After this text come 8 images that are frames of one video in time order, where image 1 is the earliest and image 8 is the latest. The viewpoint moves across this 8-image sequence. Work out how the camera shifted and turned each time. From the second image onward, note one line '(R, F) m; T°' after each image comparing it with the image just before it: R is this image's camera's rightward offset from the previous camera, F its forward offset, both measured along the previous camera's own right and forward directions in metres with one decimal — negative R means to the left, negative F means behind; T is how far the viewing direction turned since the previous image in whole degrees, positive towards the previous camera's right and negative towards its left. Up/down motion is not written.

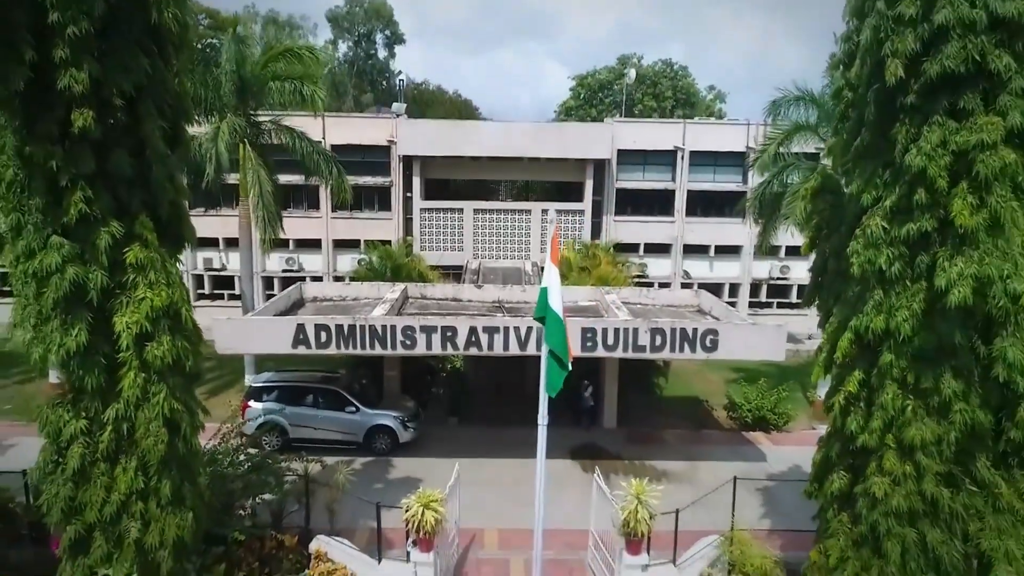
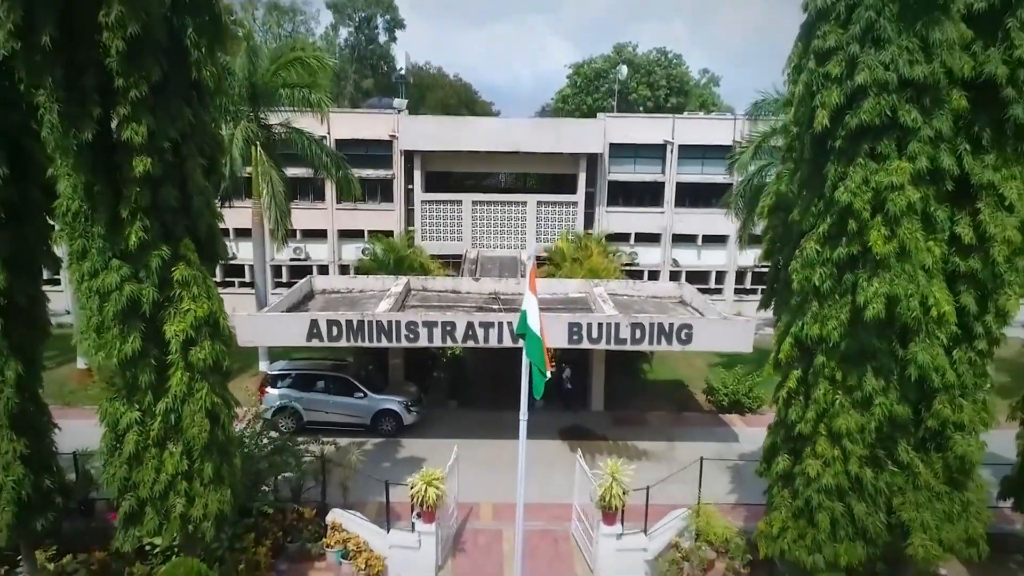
(+0.1, -1.2) m; 0°
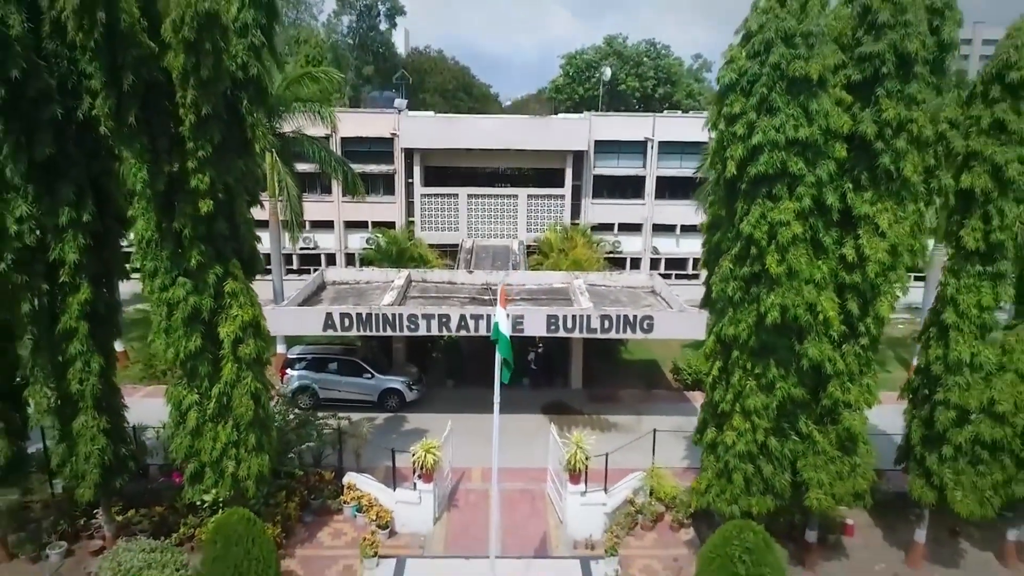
(+0.3, -2.1) m; 0°
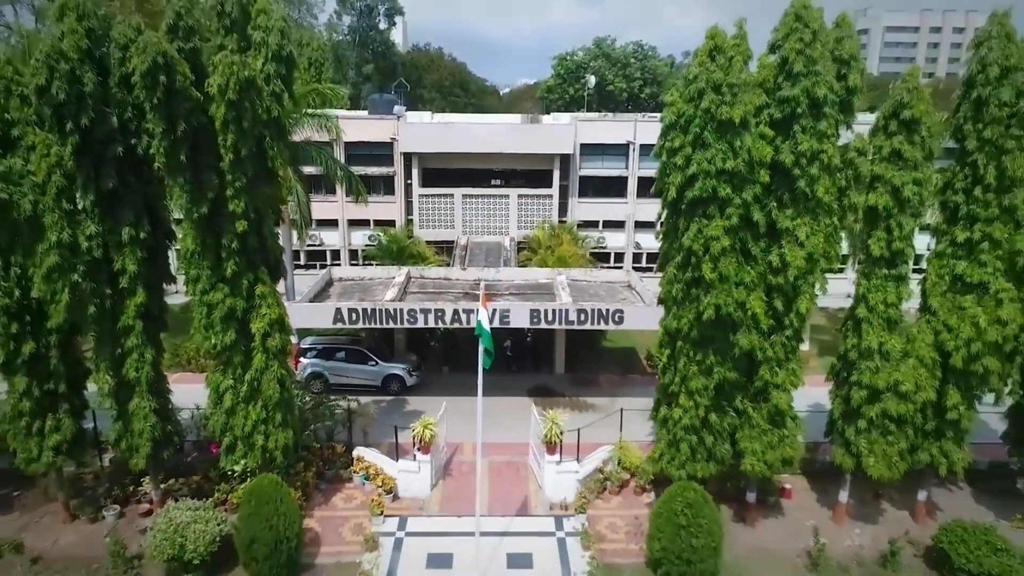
(+0.3, -2.0) m; 0°
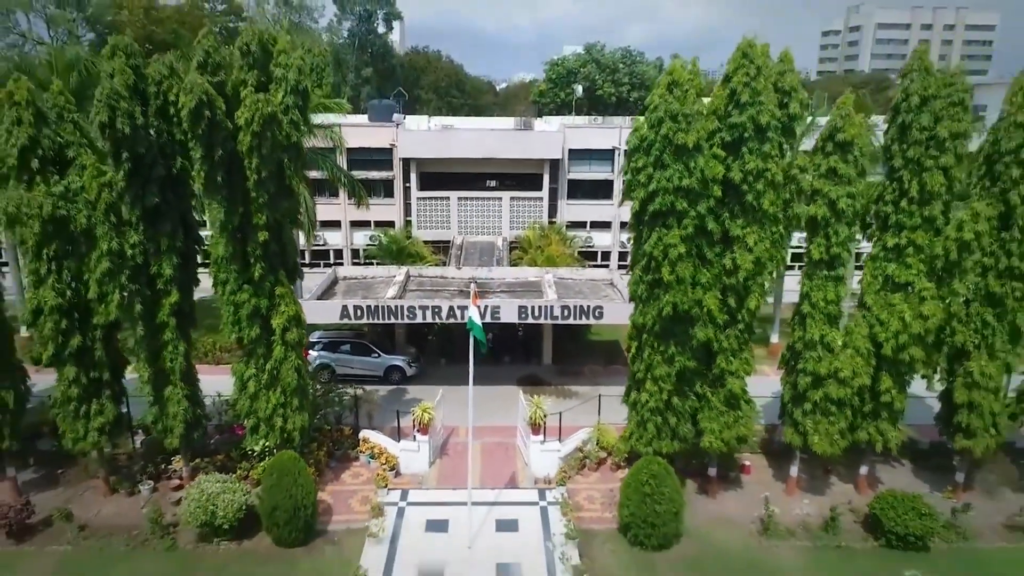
(+0.2, -1.8) m; 0°
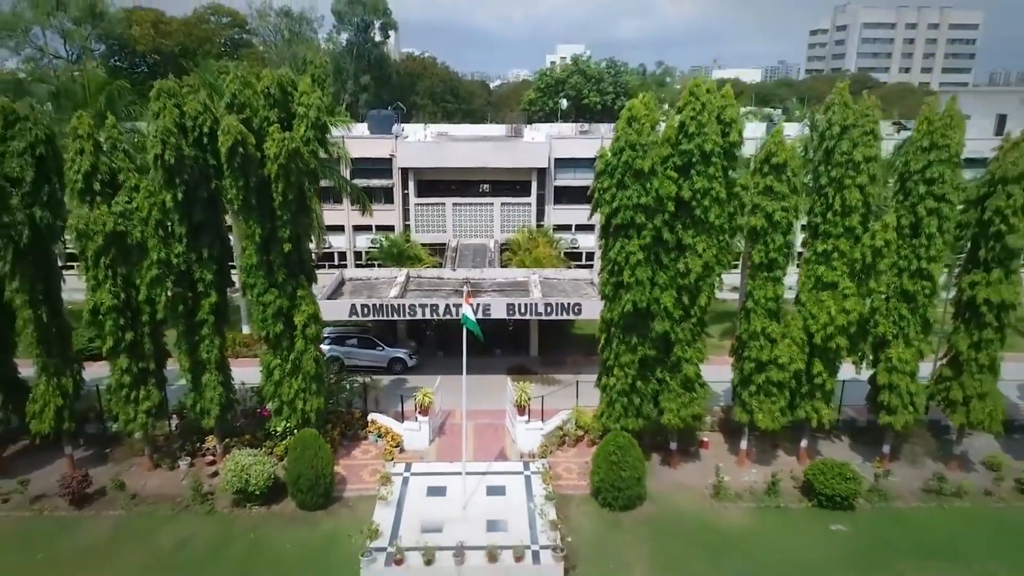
(+0.2, -2.4) m; 0°
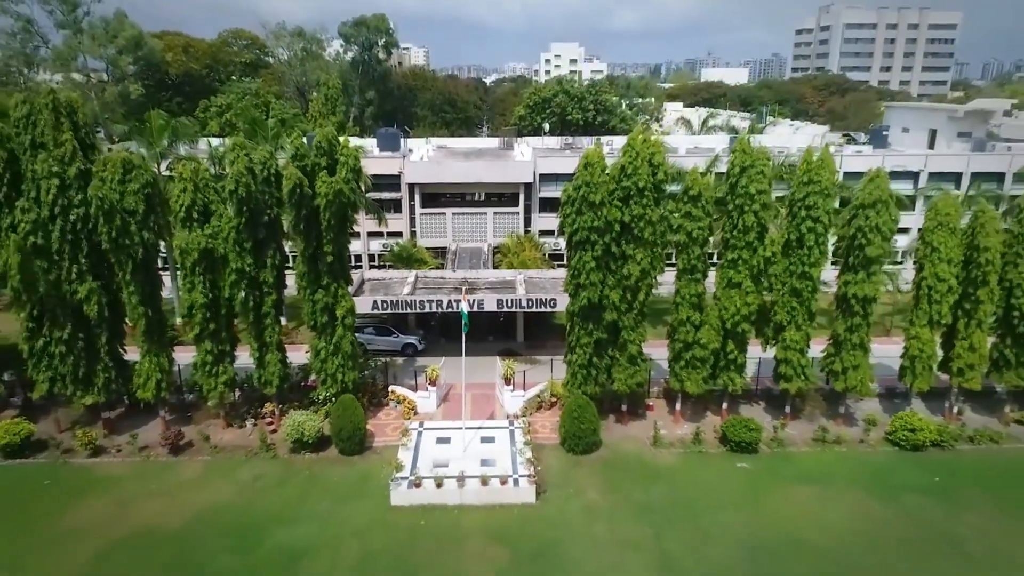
(+0.3, -5.4) m; 0°
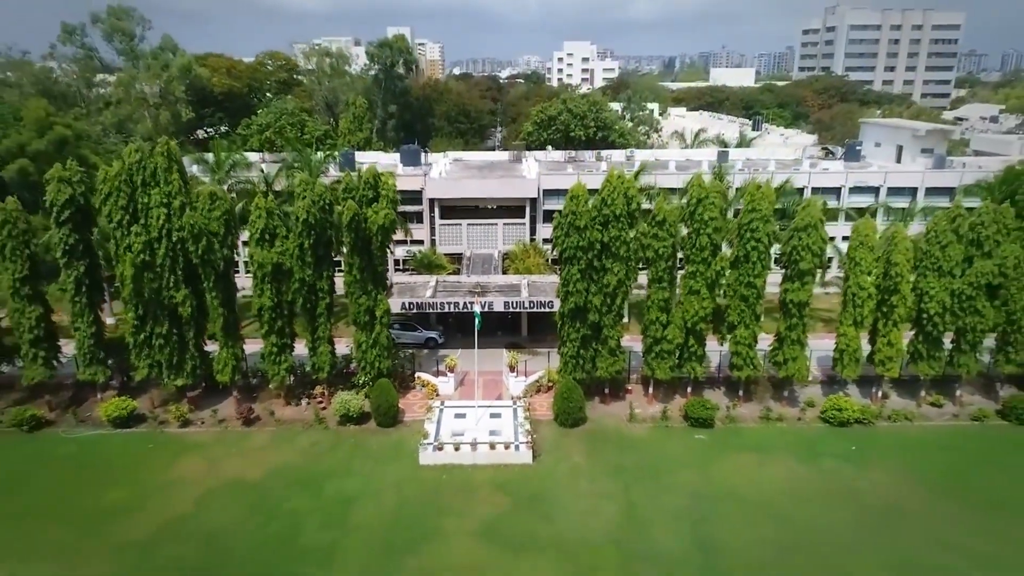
(+0.4, -5.4) m; -1°
